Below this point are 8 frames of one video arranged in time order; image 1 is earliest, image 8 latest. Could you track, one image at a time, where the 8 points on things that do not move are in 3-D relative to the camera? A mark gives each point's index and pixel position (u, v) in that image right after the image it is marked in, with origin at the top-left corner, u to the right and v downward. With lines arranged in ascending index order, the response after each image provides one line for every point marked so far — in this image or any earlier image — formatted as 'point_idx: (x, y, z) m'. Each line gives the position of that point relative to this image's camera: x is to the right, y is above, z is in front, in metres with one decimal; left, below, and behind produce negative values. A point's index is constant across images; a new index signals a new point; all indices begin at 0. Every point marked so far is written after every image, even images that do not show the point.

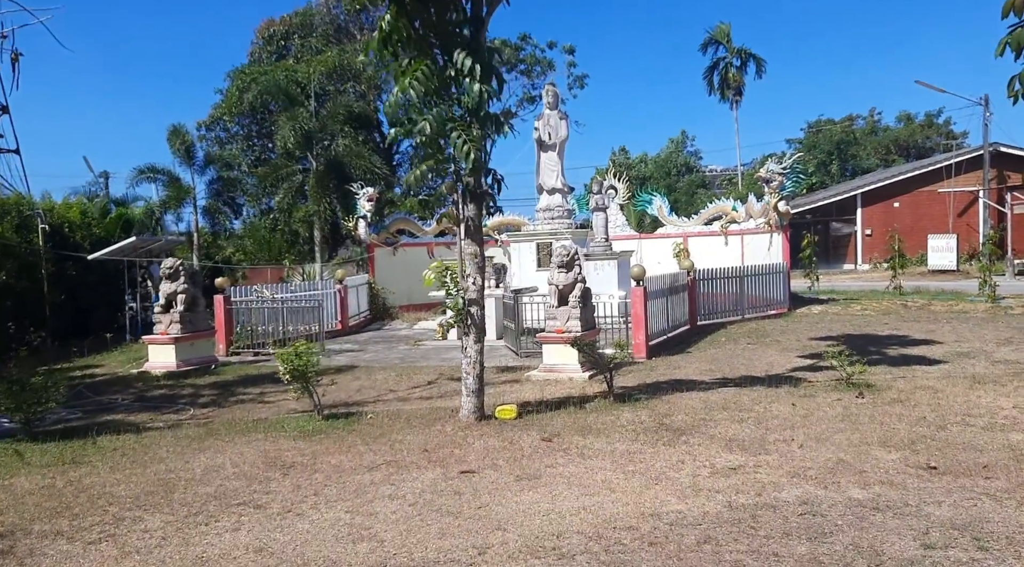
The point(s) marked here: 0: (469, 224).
0: (-0.3, +0.5, +6.6) m
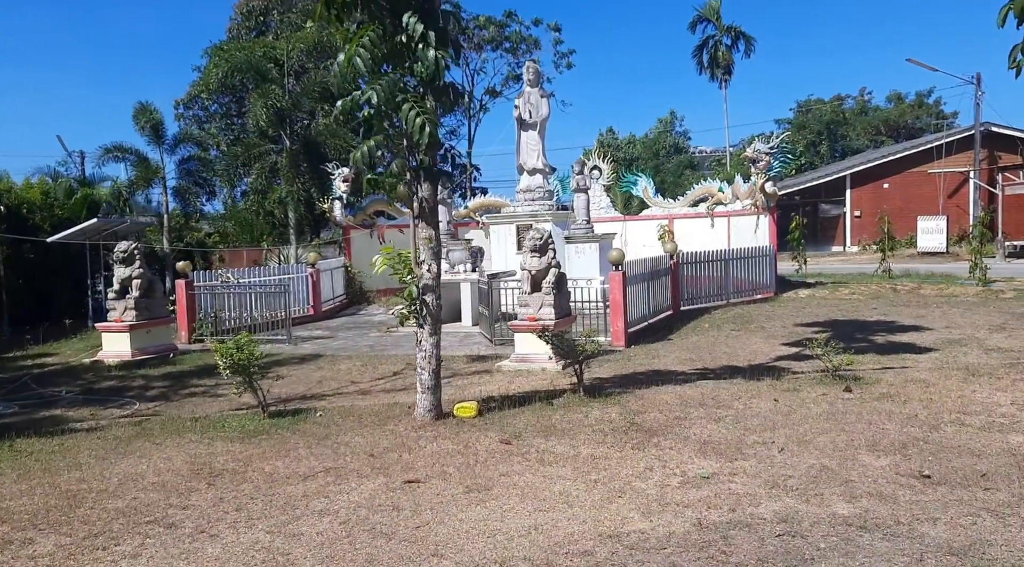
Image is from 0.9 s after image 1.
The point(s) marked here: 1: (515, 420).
0: (-0.7, +0.6, +6.0) m
1: (0.0, -1.0, +6.1) m
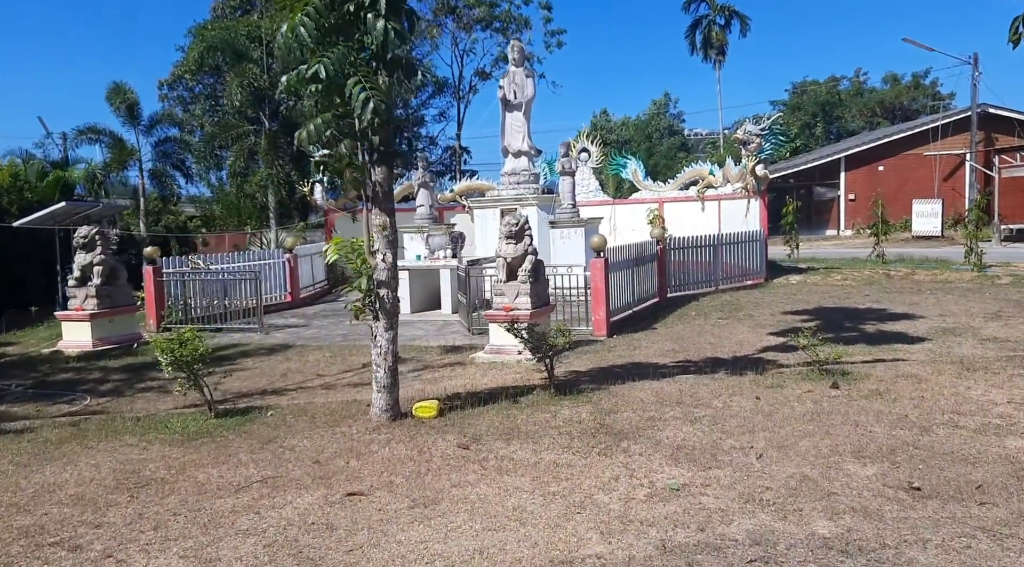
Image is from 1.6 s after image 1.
0: (-0.9, +0.6, +5.6) m
1: (-0.2, -1.0, +5.7) m
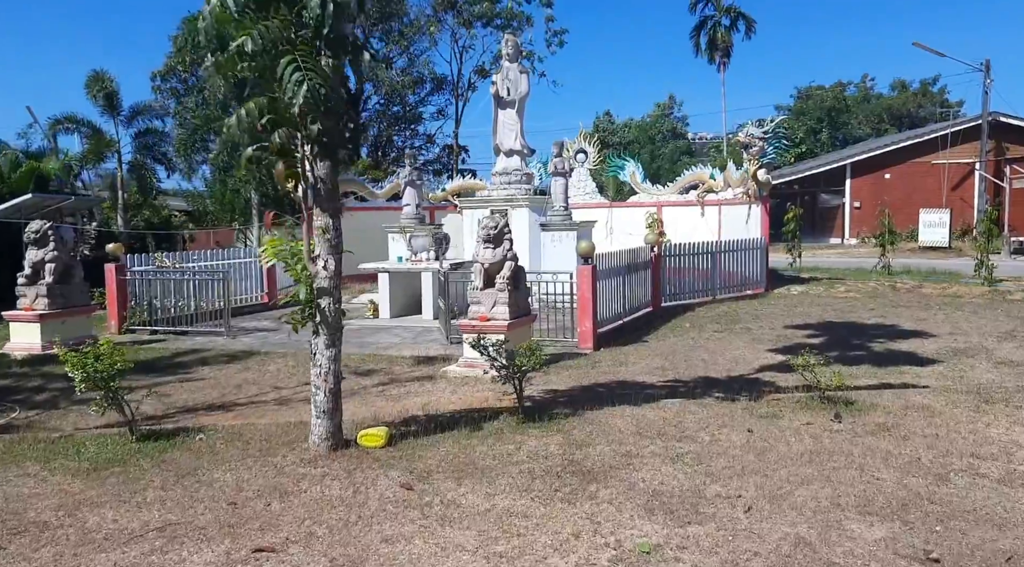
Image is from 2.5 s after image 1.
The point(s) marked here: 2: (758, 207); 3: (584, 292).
0: (-1.1, +0.6, +4.9) m
1: (-0.5, -1.0, +5.0) m
2: (+4.9, +1.5, +16.2) m
3: (+0.9, -0.1, +10.0) m
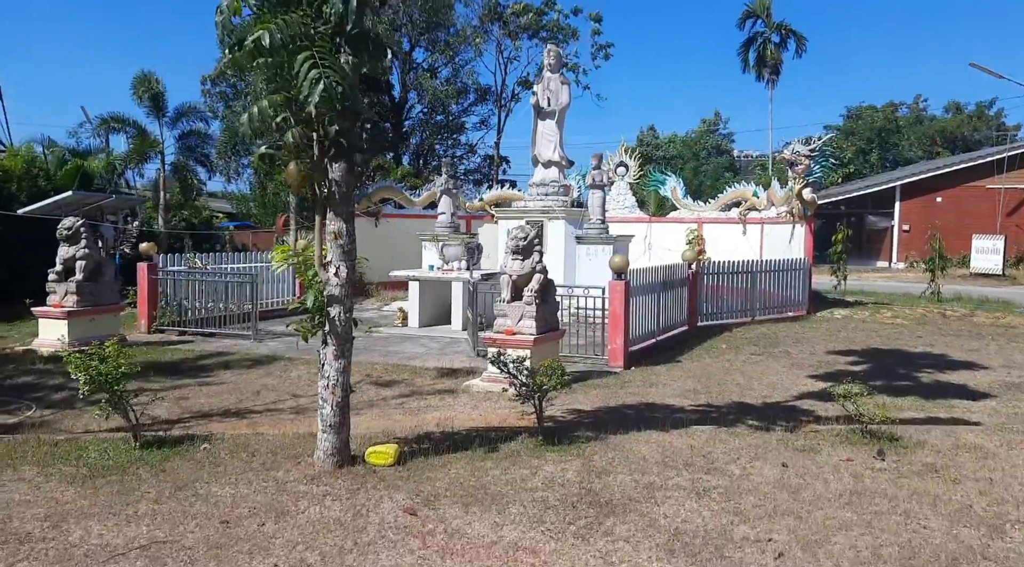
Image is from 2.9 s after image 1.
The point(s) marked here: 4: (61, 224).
0: (-1.0, +0.5, +4.7) m
1: (-0.4, -1.1, +4.7) m
2: (+5.5, +1.1, +15.7) m
3: (+1.2, -0.3, +9.6) m
4: (-5.4, +0.7, +10.0) m
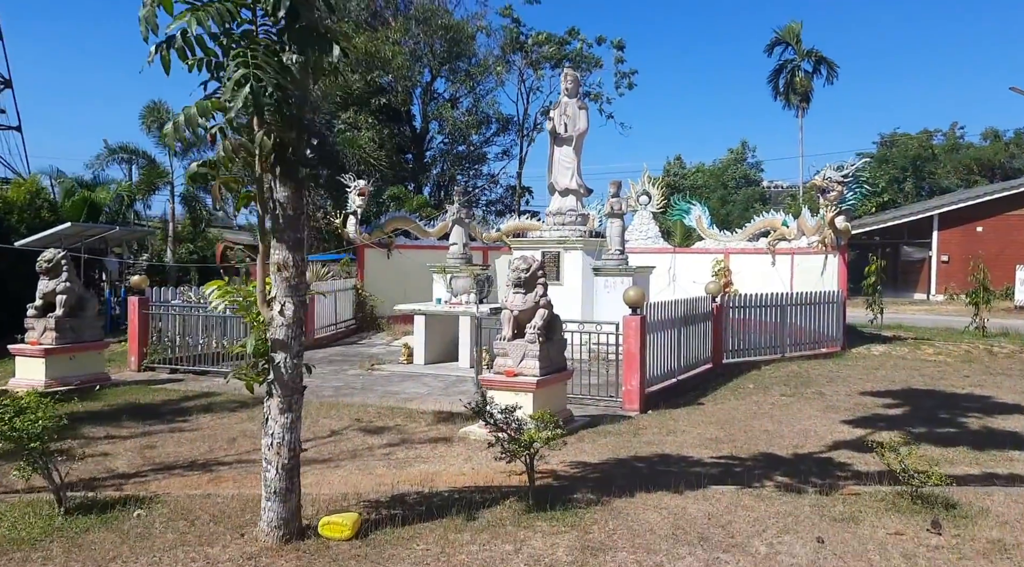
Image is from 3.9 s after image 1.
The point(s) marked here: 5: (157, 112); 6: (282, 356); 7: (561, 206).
0: (-1.1, +0.3, +4.0) m
1: (-0.5, -1.3, +4.0) m
2: (+5.8, +0.5, +14.8) m
3: (+1.3, -0.7, +8.8) m
4: (-5.4, +0.3, +9.5) m
5: (-7.7, +3.7, +18.0) m
6: (-1.1, -0.4, +4.0) m
7: (+0.9, +1.5, +15.5) m
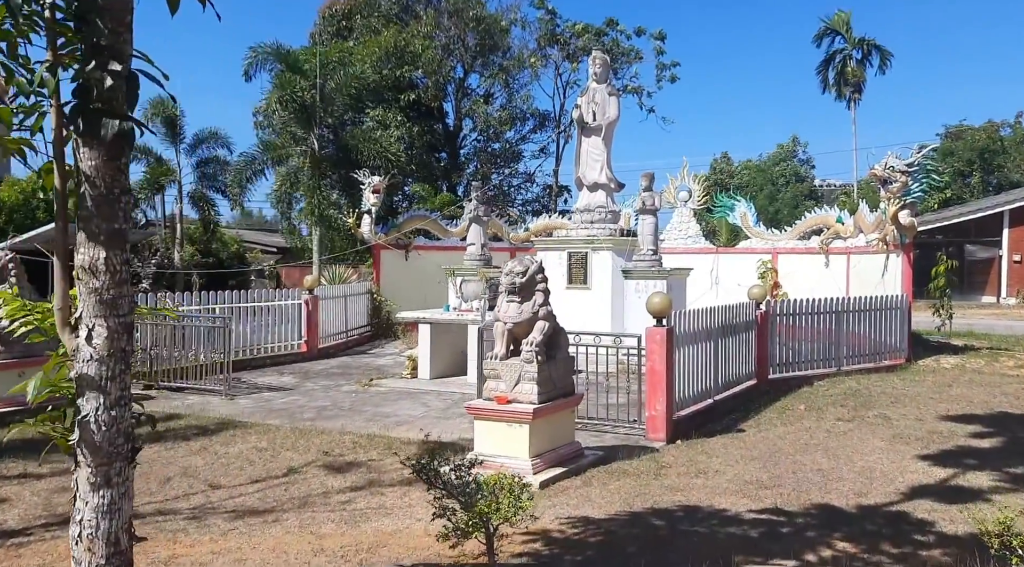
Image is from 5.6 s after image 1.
0: (-1.4, +0.3, +2.7) m
1: (-0.8, -1.3, +2.6) m
2: (+6.2, +0.4, +13.1) m
3: (+1.3, -0.7, +7.4) m
4: (-5.3, +0.2, +8.4) m
5: (-7.2, +3.6, +17.0) m
6: (-1.3, -0.4, +2.7) m
7: (+1.3, +1.4, +14.1) m
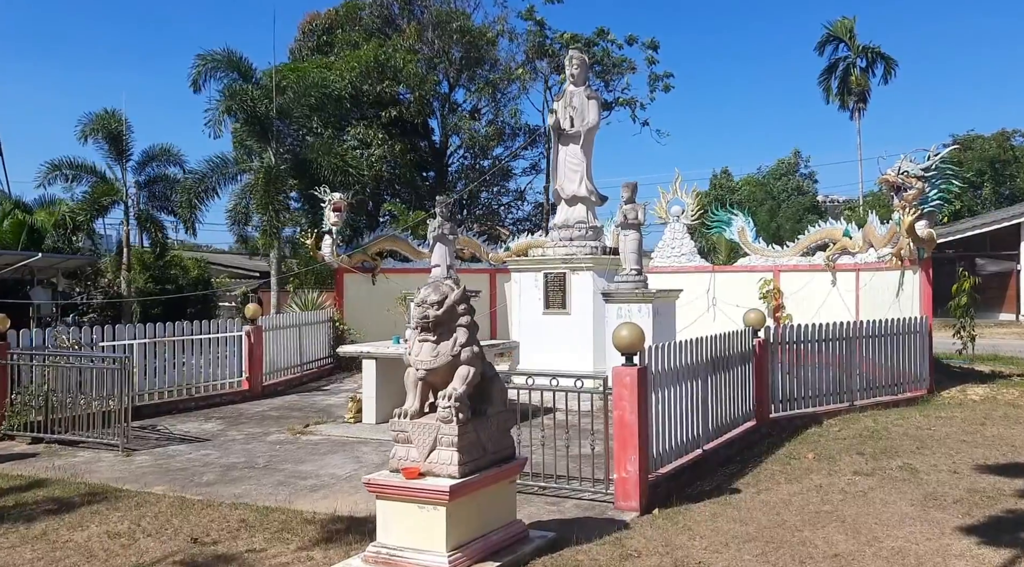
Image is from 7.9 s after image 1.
0: (-1.9, +0.2, +1.2) m
1: (-1.3, -1.5, +1.1) m
2: (+5.7, +0.1, +11.6) m
3: (+0.8, -0.9, +5.9) m
4: (-5.8, -0.1, +7.0) m
5: (-7.6, +3.1, +15.7) m
6: (-1.9, -0.5, +1.2) m
7: (+0.8, +1.0, +12.6) m
